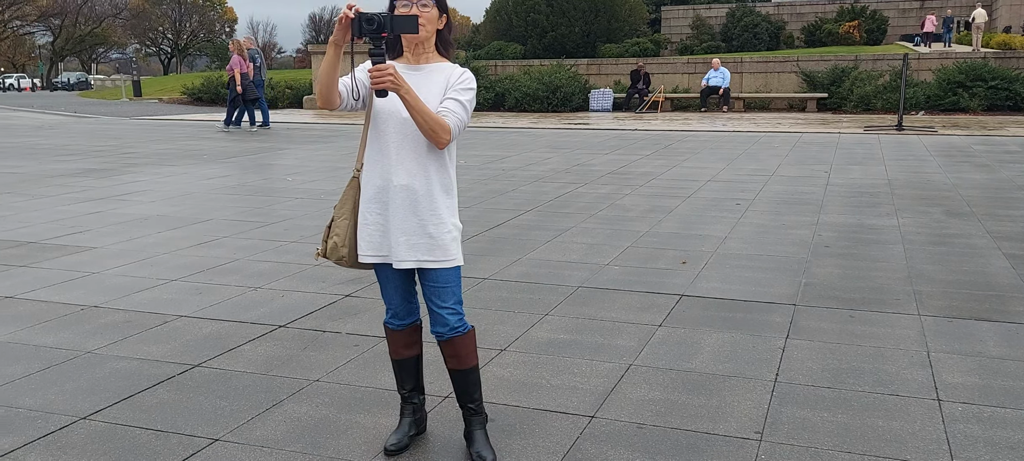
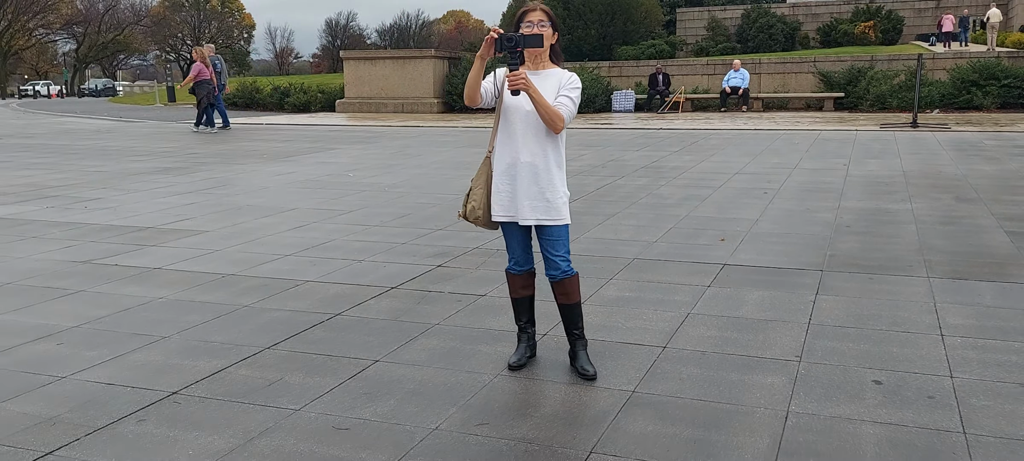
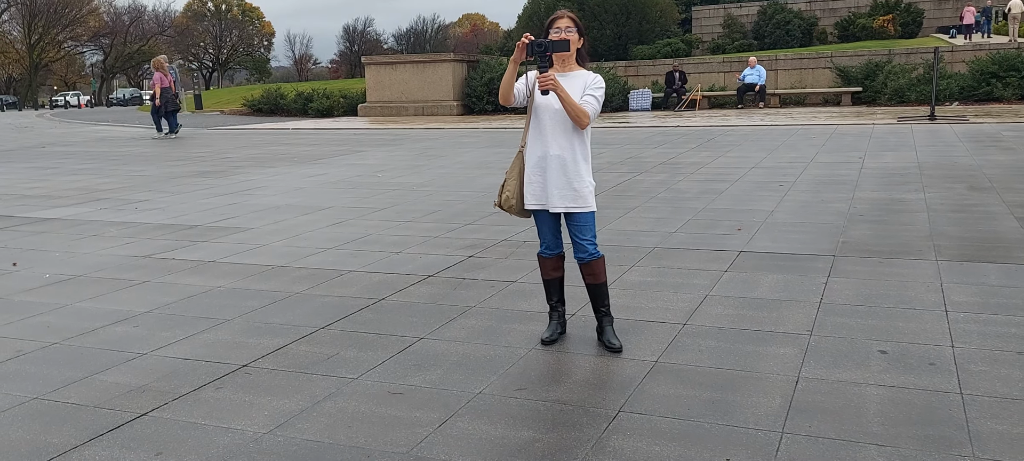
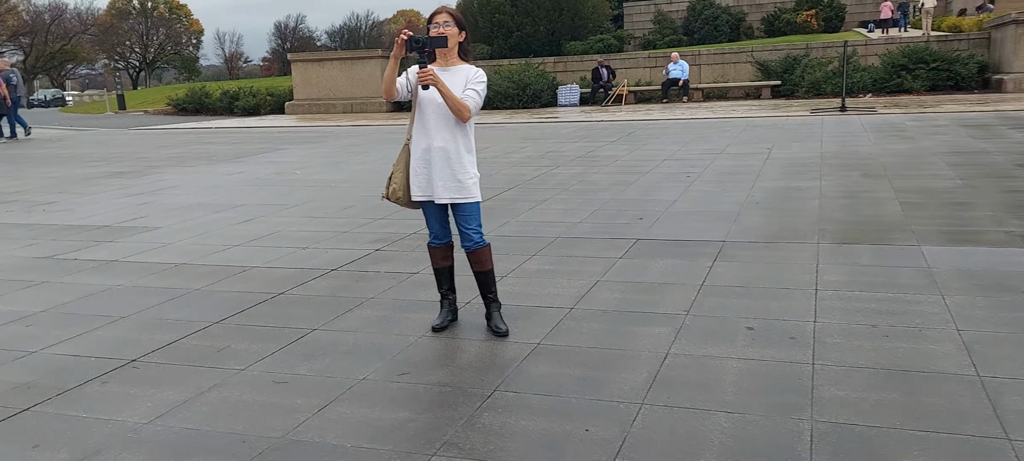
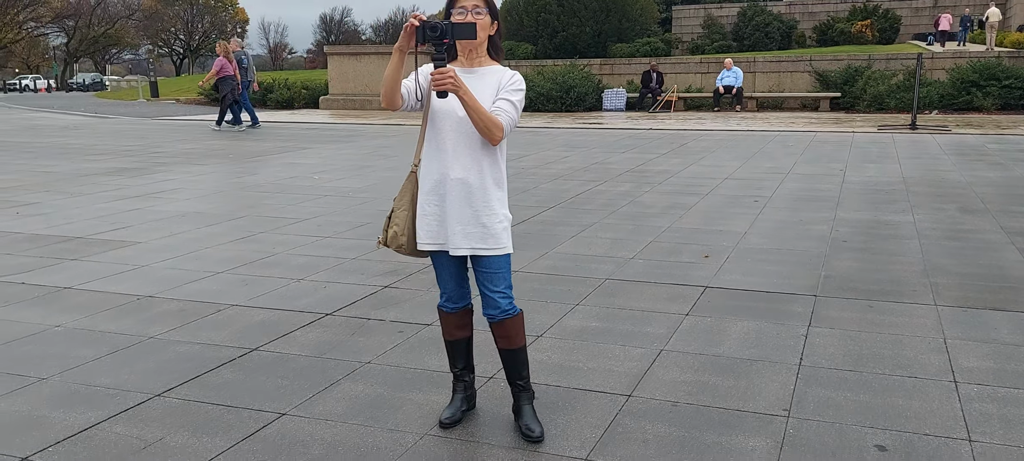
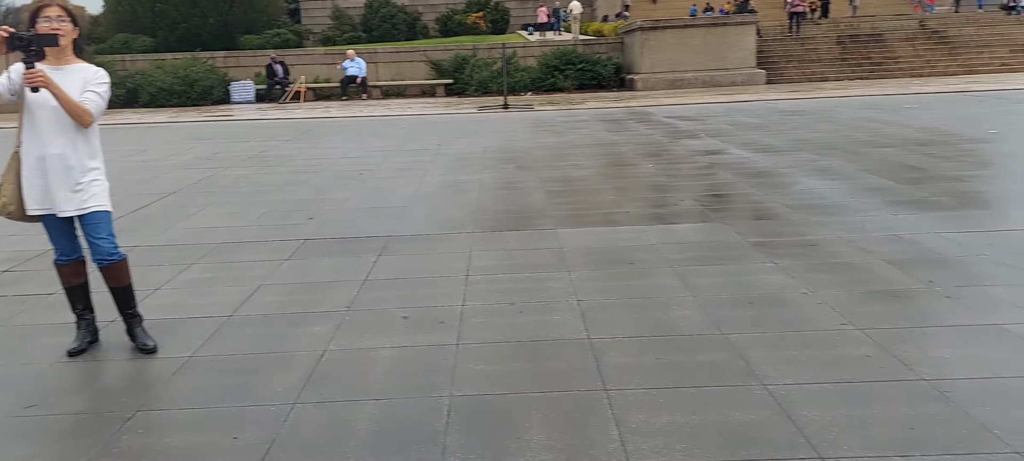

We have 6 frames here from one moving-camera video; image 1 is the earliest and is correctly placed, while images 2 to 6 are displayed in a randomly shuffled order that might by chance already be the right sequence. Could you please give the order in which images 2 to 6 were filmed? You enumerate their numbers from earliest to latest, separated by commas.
5, 2, 3, 4, 6
